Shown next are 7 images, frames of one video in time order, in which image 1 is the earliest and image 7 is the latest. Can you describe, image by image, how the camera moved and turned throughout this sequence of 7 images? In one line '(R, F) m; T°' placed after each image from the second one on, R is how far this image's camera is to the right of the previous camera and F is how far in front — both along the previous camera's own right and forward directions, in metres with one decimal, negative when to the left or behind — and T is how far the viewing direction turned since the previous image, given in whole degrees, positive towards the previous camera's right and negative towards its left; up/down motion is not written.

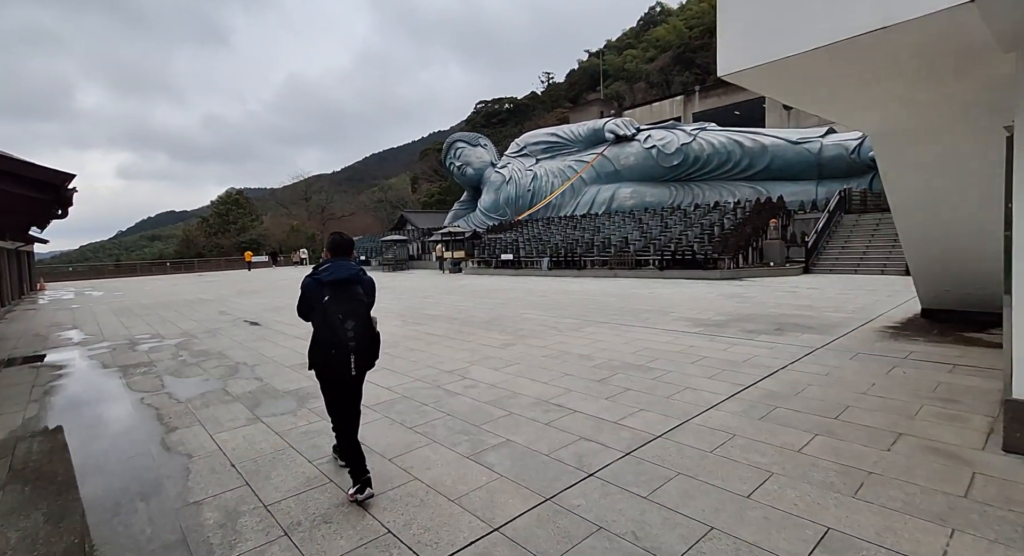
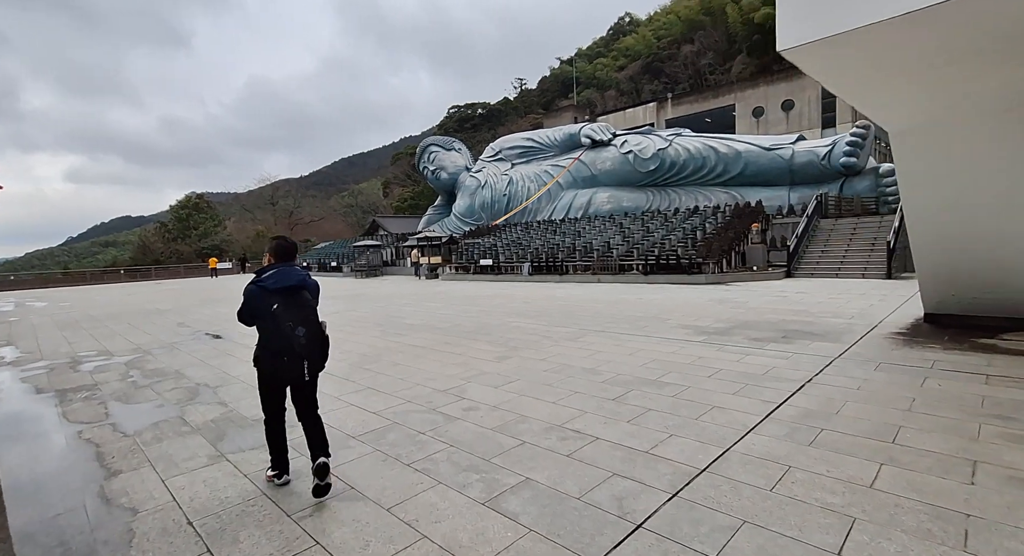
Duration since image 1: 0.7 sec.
(-0.2, +0.4) m; +3°
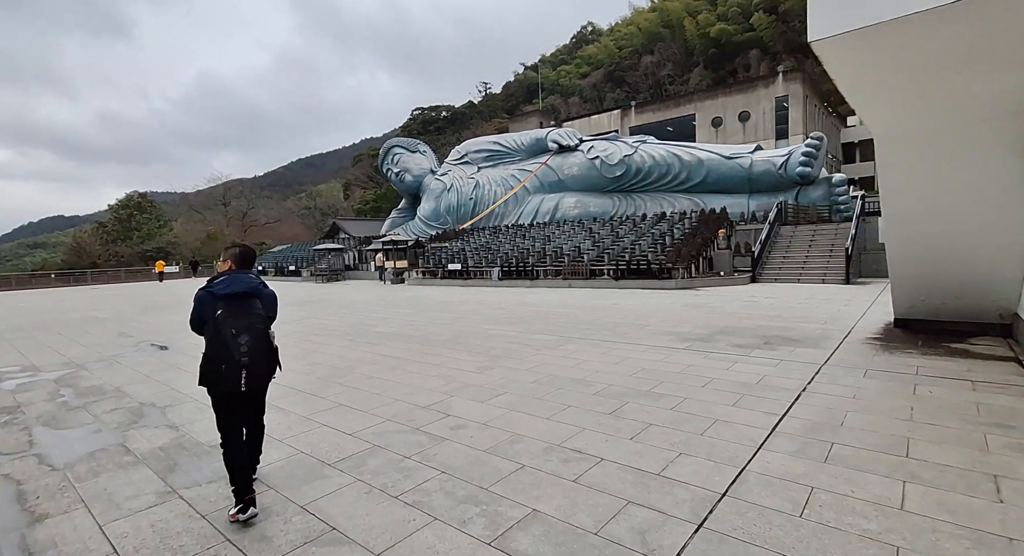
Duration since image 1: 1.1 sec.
(-0.2, +0.2) m; +4°
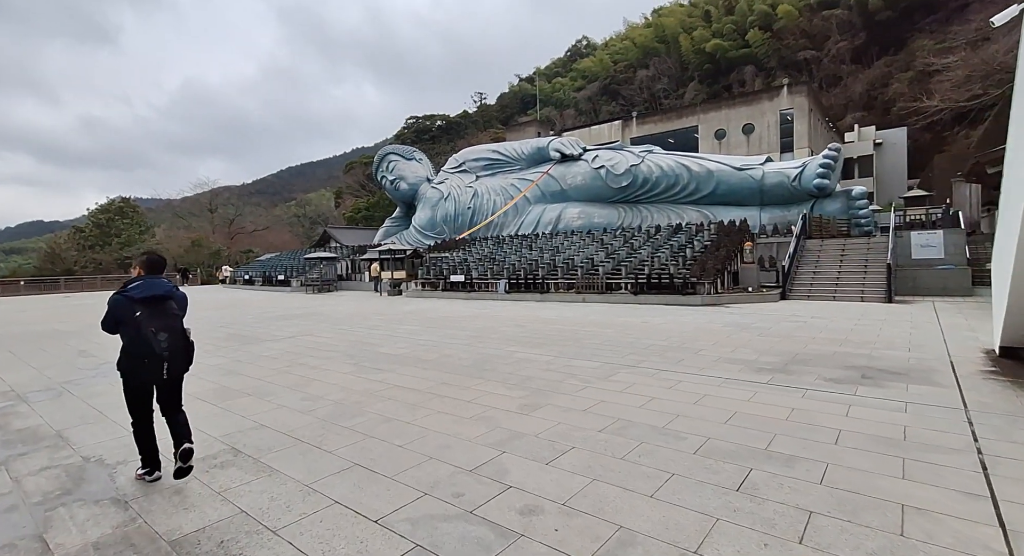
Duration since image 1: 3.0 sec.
(-0.4, +0.8) m; +1°
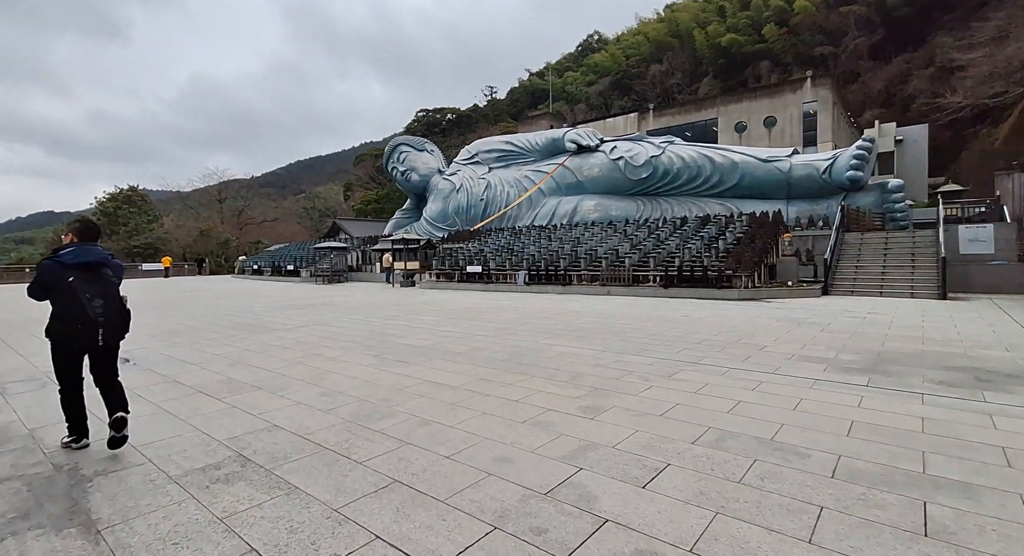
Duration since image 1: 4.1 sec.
(-0.3, +0.6) m; -1°
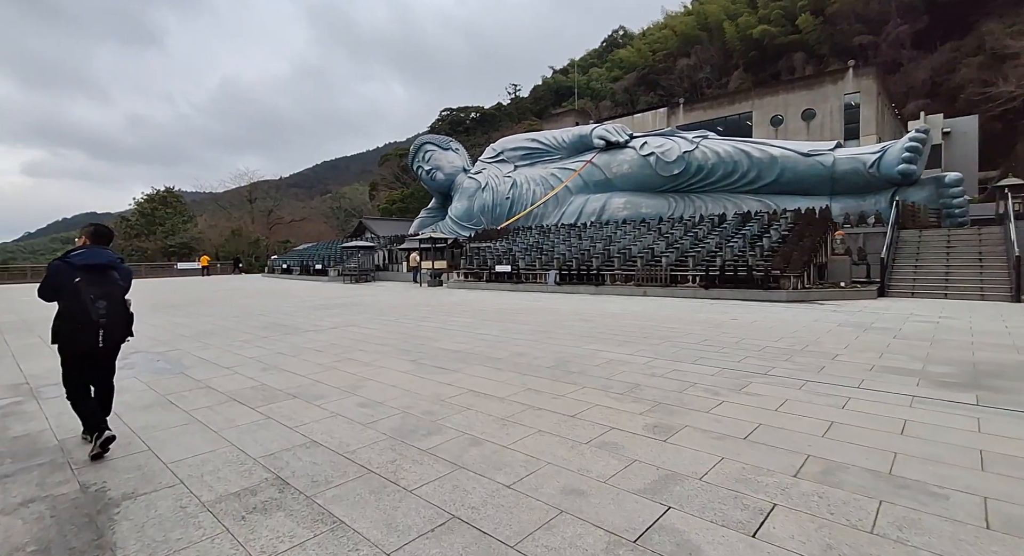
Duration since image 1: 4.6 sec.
(-0.2, +0.3) m; -3°
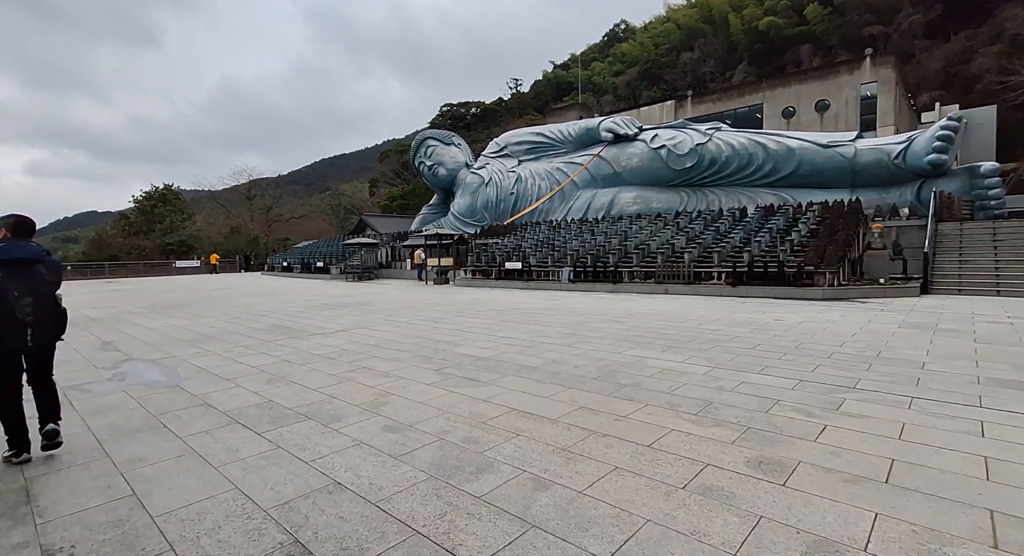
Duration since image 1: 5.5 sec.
(-0.3, +0.5) m; 0°
